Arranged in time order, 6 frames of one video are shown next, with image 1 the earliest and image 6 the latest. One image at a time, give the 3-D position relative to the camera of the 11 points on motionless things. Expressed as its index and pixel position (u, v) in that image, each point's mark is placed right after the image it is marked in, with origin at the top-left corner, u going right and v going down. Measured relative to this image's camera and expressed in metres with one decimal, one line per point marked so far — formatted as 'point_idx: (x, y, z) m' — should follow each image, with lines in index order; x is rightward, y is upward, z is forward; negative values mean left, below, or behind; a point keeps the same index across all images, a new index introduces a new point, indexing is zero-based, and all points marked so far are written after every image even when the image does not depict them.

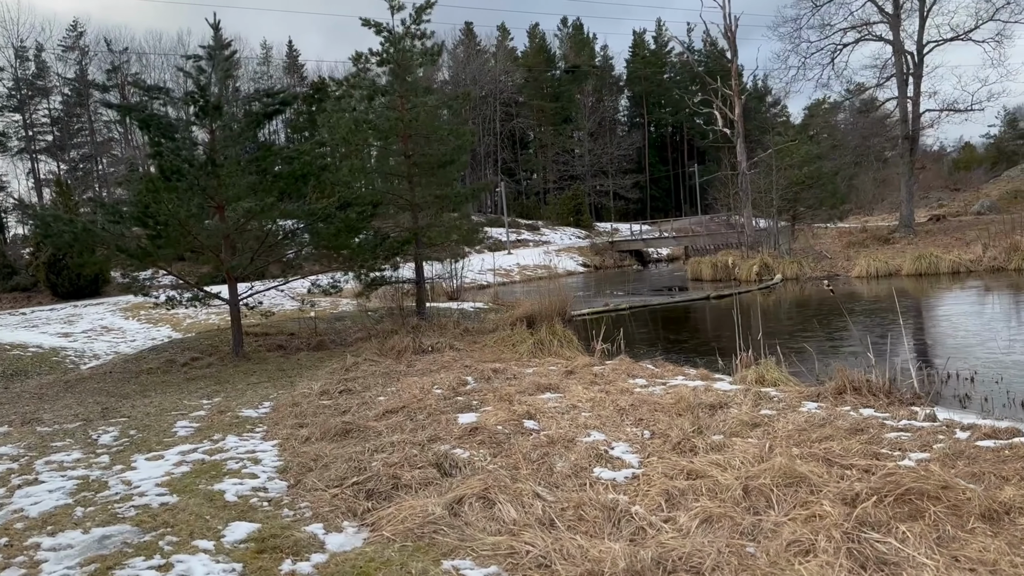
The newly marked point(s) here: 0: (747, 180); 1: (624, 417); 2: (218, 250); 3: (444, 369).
0: (+5.1, +2.3, +17.5) m
1: (+0.6, -0.7, +4.4) m
2: (-3.1, +0.4, +8.5) m
3: (-0.6, -0.7, +6.7) m
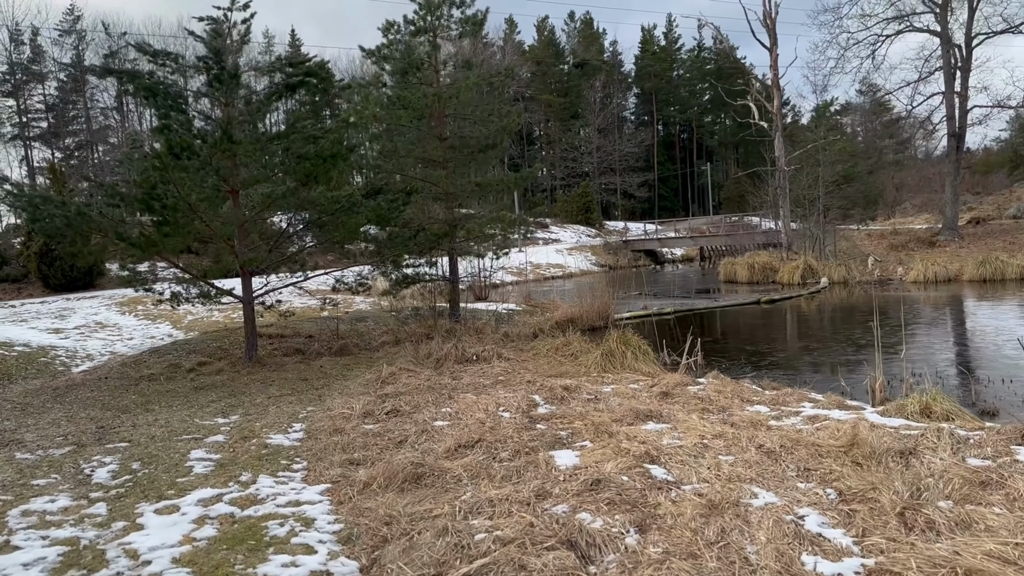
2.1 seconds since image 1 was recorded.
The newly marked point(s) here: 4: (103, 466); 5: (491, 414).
0: (+5.6, +2.3, +16.5) m
1: (+1.1, -0.7, +3.3) m
2: (-2.6, +0.4, +7.4) m
3: (-0.1, -0.7, +5.7) m
4: (-2.0, -0.9, +4.0) m
5: (-0.1, -0.7, +4.7) m
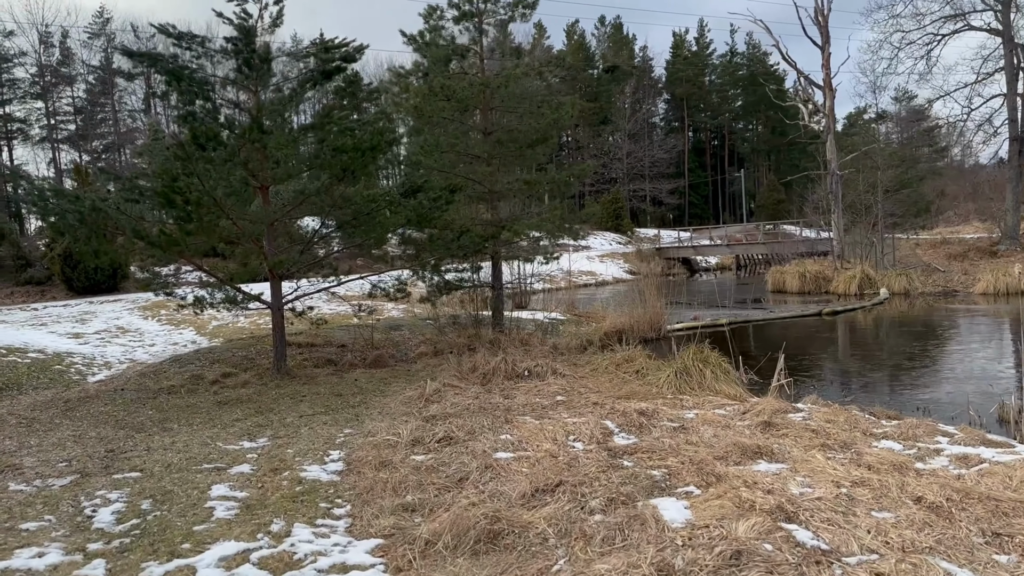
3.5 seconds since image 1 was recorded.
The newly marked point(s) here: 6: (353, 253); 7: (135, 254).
0: (+6.3, +2.1, +15.7) m
1: (+1.4, -0.8, +2.6) m
2: (-2.1, +0.4, +6.8) m
3: (+0.3, -0.7, +5.0) m
4: (-1.7, -0.9, +3.4) m
5: (+0.2, -0.8, +4.0) m
6: (-1.4, +0.3, +7.4) m
7: (-2.9, +0.3, +6.2) m
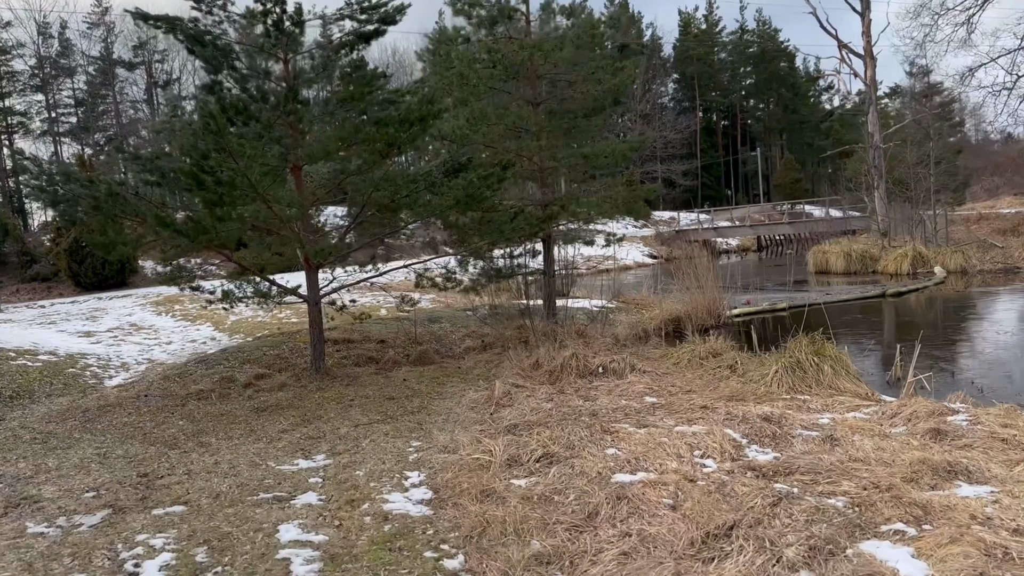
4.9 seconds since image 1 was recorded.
0: (+6.8, +2.4, +14.9) m
1: (+1.9, -0.7, +1.9) m
2: (-1.6, +0.4, +6.1) m
3: (+0.8, -0.7, +4.3) m
4: (-1.2, -0.9, +2.7) m
5: (+0.7, -0.7, +3.3) m
6: (-1.0, +0.4, +6.7) m
7: (-2.4, +0.3, +5.5) m
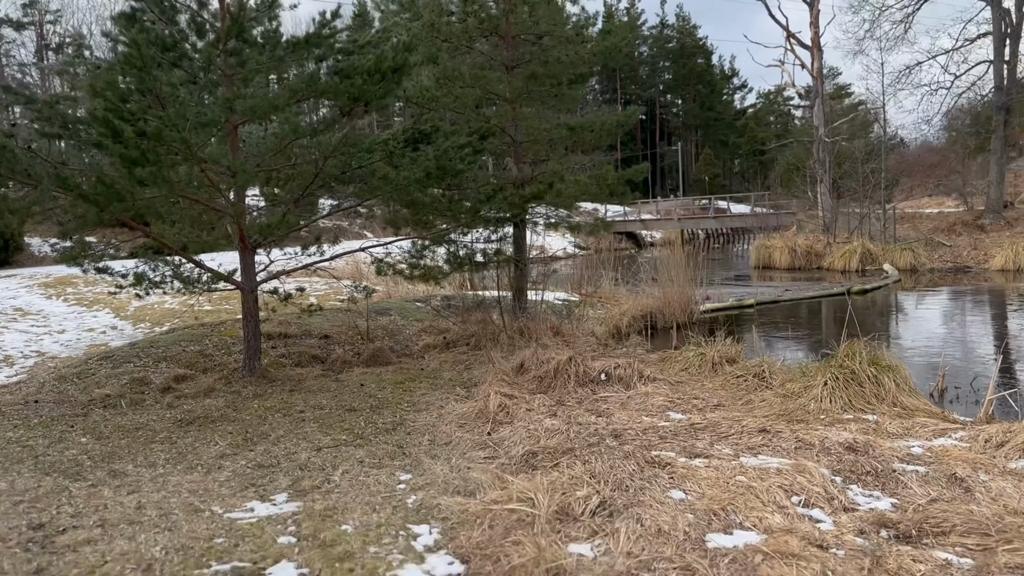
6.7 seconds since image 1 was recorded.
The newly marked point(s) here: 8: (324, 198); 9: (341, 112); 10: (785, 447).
0: (+5.7, +2.5, +14.7) m
1: (+2.2, -0.7, +1.3) m
2: (-1.8, +0.5, +5.0) m
3: (+0.9, -0.6, +3.5) m
4: (-1.0, -0.9, +1.7) m
5: (+0.9, -0.7, +2.5) m
6: (-1.1, +0.5, +5.6) m
7: (-2.5, +0.4, +4.4) m
8: (-1.2, +0.6, +5.3) m
9: (-1.0, +1.0, +4.8) m
10: (+1.1, -0.6, +3.2) m
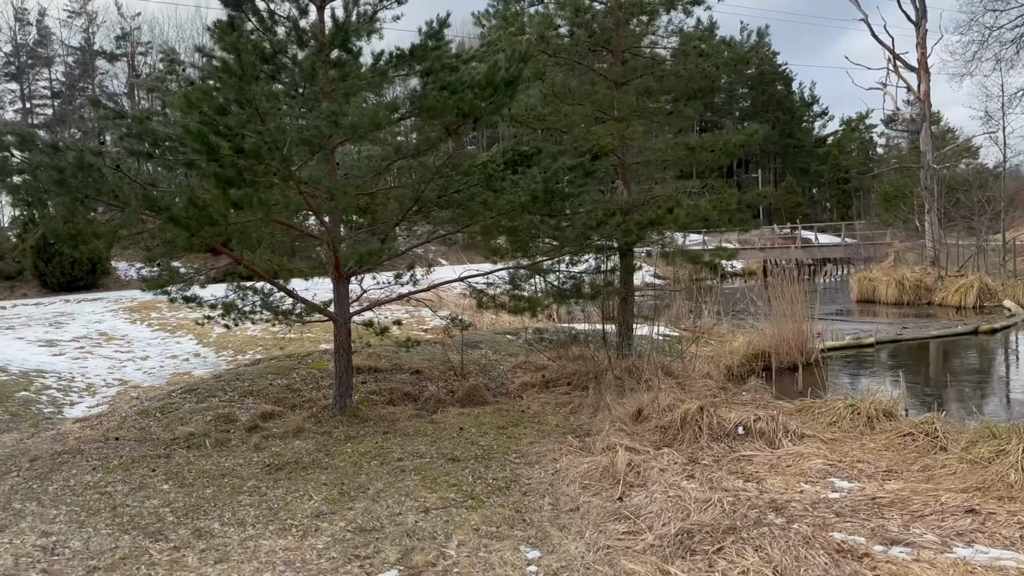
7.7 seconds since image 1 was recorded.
0: (+7.1, +1.9, +13.7) m
1: (+2.6, -0.8, +0.5) m
2: (-1.1, +0.4, +4.6) m
3: (+1.4, -0.8, +2.9) m
4: (-0.6, -0.9, +1.2) m
5: (+1.3, -0.8, +1.9) m
6: (-0.4, +0.3, +5.2) m
7: (-1.8, +0.2, +4.1) m
8: (-0.5, +0.4, +4.9) m
9: (-0.3, +0.9, +4.4) m
10: (+1.6, -0.8, +2.6) m
